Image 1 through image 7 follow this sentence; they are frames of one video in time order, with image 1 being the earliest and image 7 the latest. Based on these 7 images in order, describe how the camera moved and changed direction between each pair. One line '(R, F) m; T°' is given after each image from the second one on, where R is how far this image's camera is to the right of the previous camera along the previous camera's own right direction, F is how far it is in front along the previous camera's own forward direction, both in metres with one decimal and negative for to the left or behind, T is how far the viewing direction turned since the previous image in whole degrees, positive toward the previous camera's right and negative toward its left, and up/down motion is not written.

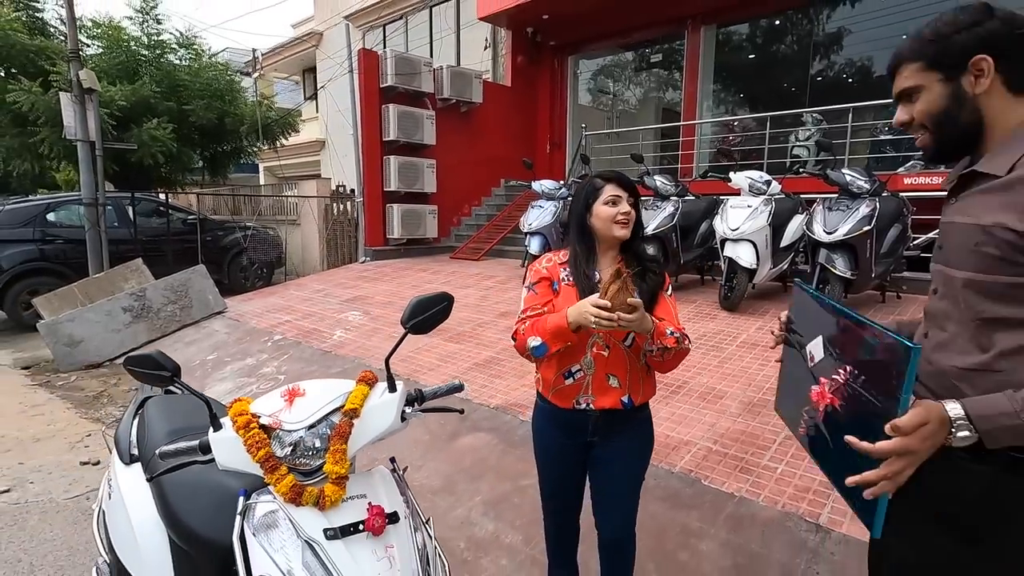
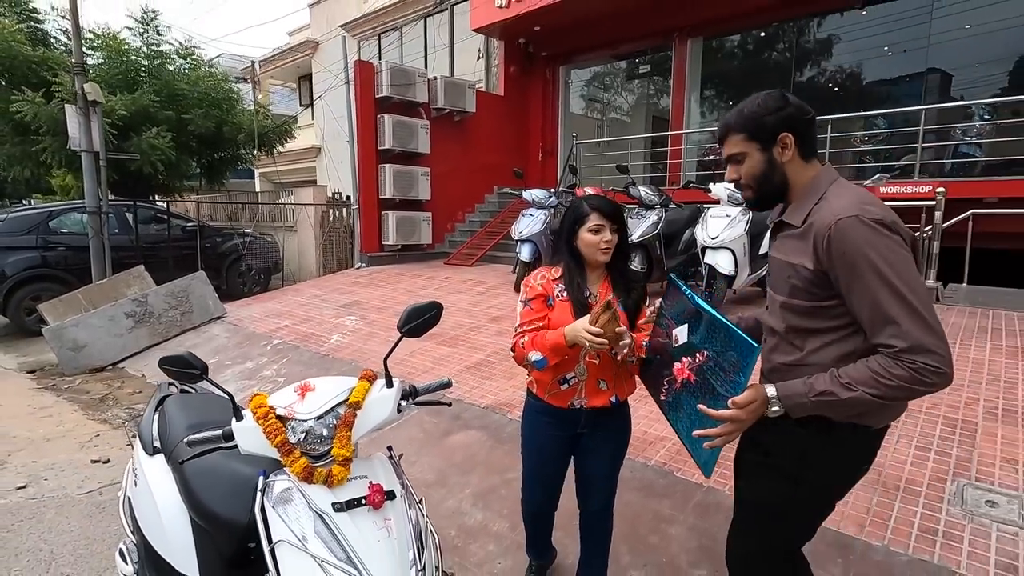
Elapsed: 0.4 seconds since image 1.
(0.0, -0.2) m; +1°
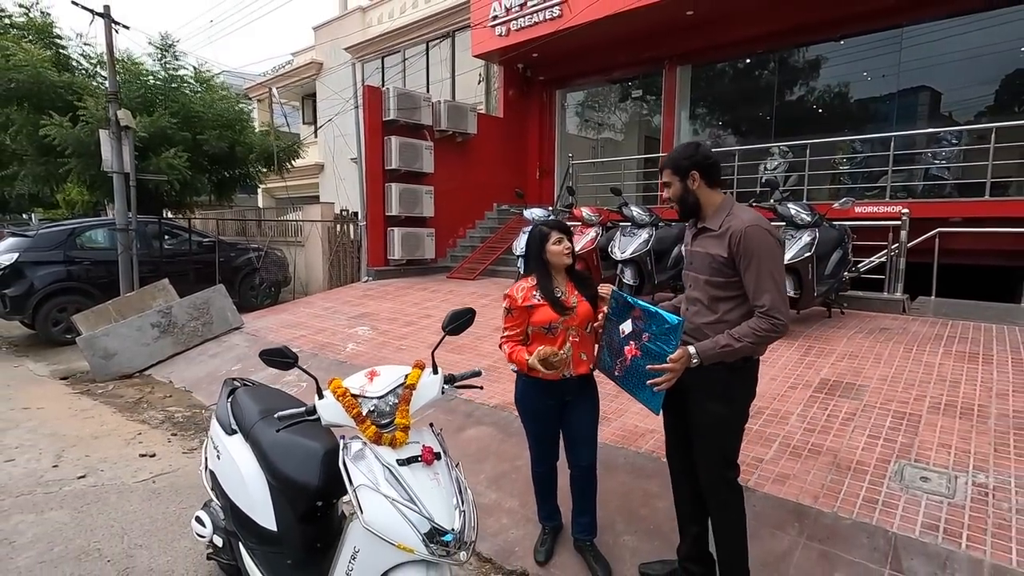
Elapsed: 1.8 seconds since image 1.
(-0.1, -0.5) m; +1°
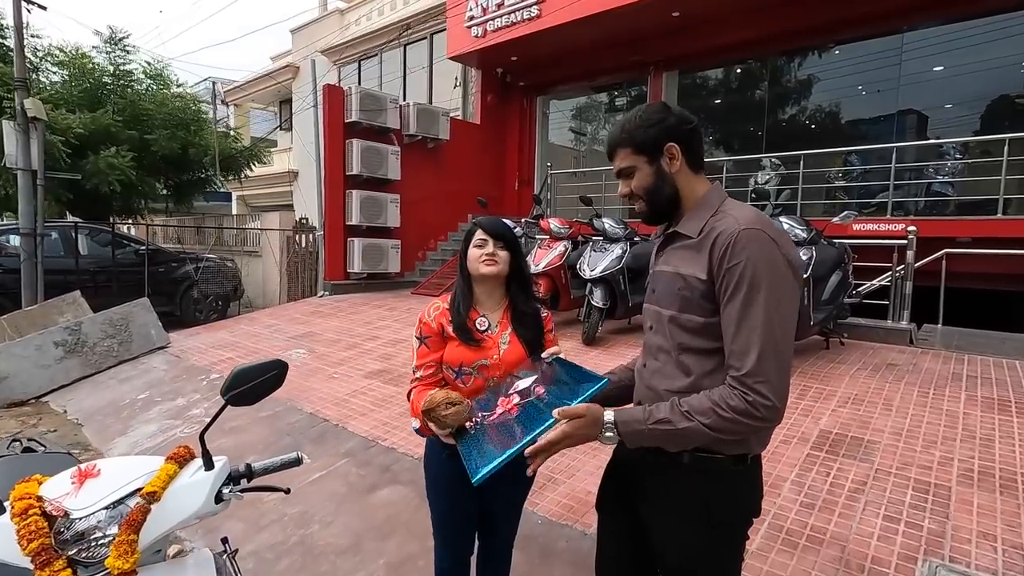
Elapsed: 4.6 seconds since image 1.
(+0.4, +0.7) m; +1°
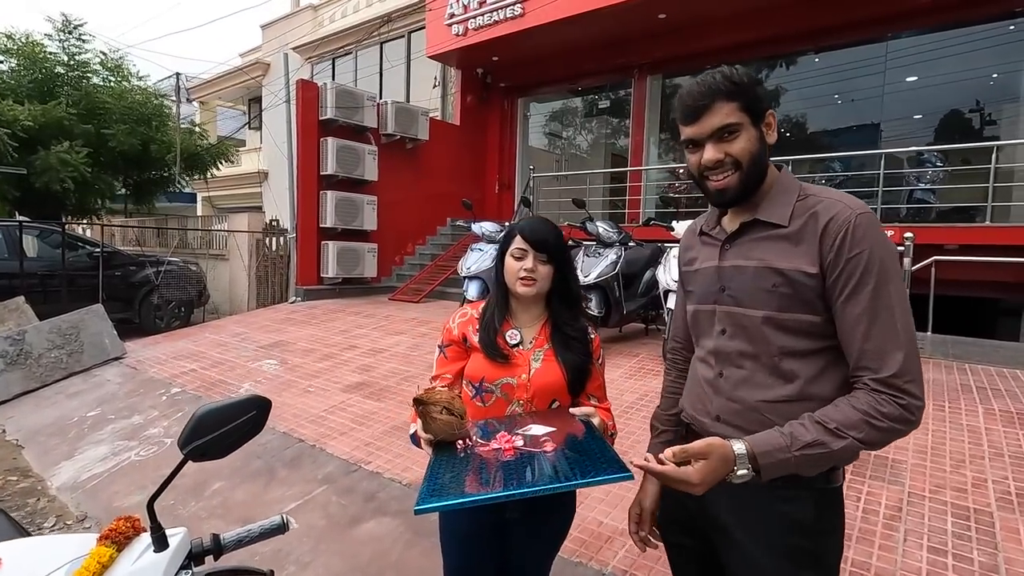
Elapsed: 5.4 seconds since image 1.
(-0.2, +0.3) m; +3°
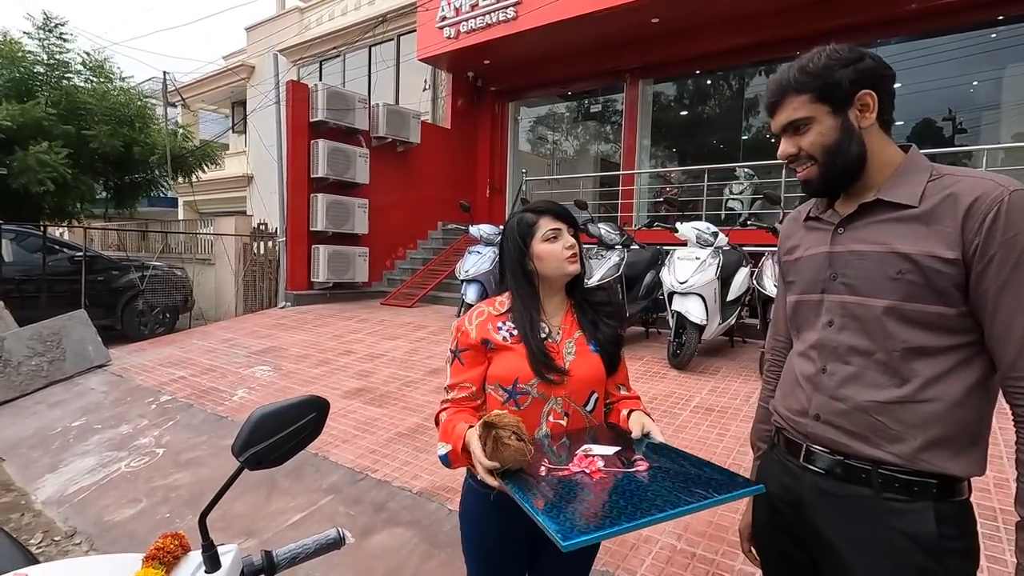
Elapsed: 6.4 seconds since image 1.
(-0.2, +0.1) m; +2°
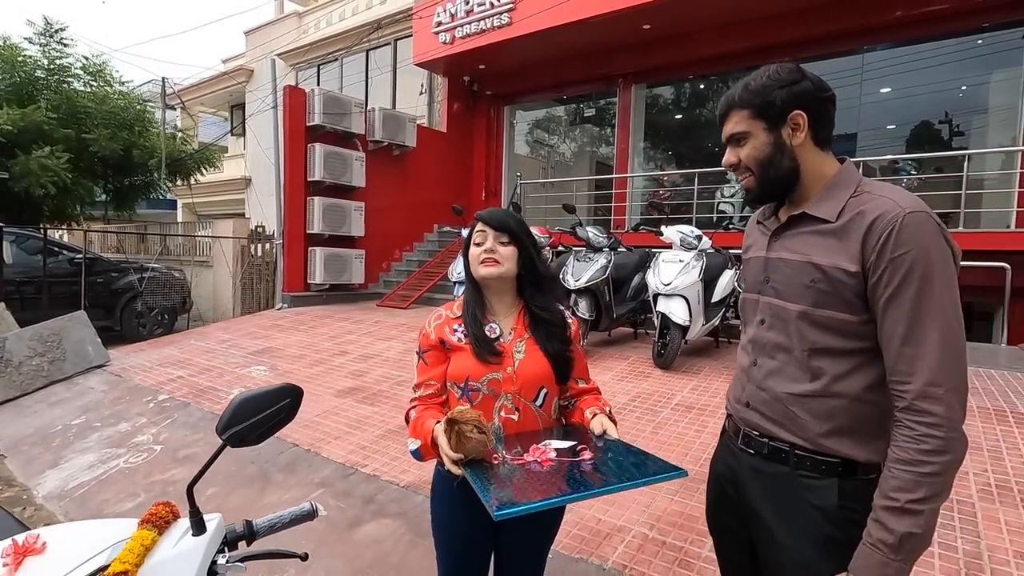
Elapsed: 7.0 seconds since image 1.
(+0.1, -0.1) m; 0°
